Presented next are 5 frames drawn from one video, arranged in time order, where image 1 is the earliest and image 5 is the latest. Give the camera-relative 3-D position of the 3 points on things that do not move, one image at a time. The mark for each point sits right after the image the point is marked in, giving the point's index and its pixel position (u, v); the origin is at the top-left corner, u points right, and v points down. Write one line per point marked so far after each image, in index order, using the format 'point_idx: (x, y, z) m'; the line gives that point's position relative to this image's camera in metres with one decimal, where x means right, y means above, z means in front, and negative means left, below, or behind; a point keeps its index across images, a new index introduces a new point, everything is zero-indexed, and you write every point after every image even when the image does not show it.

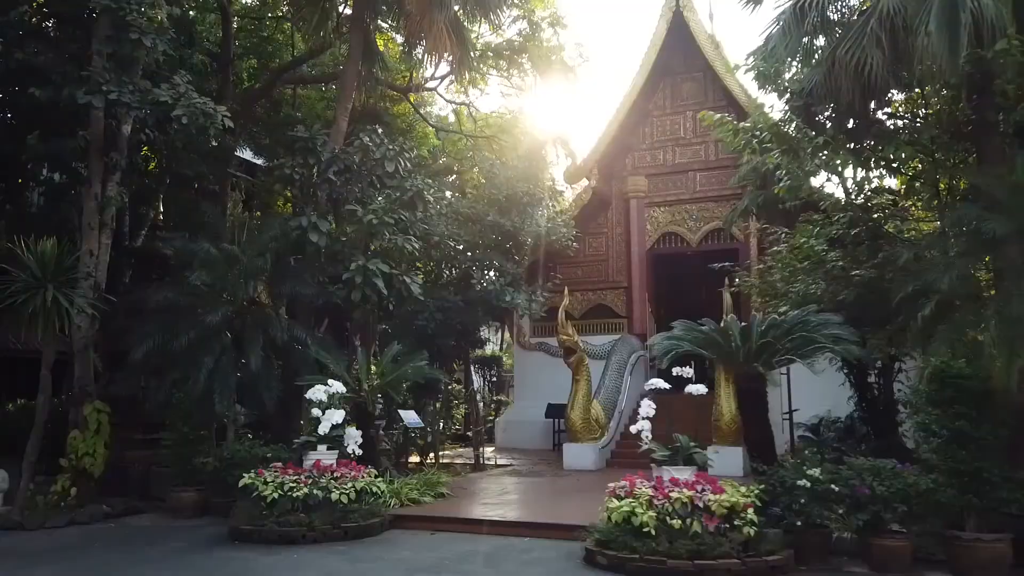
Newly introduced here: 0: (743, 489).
0: (+1.5, -1.3, +5.5) m
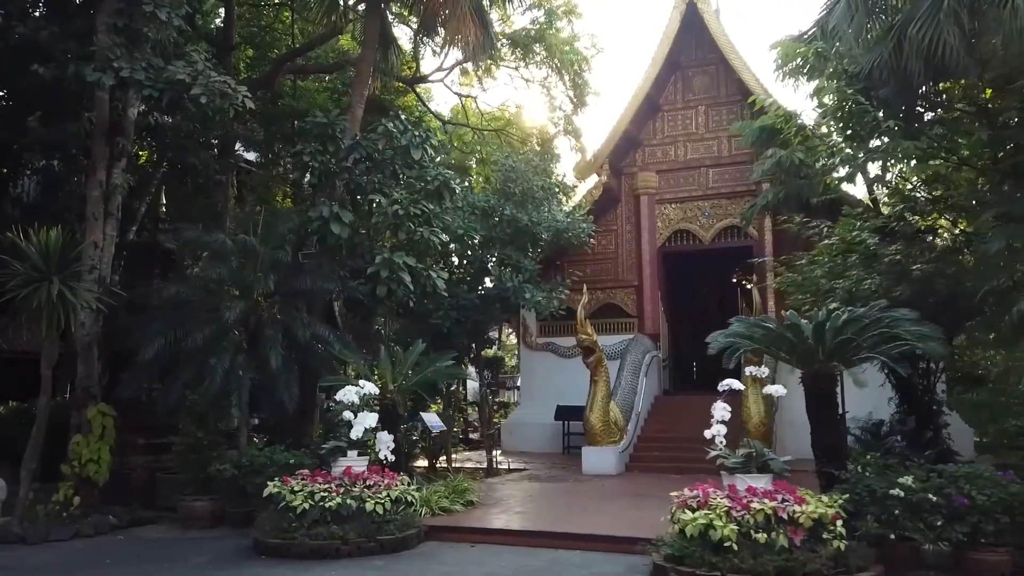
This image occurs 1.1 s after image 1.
0: (+1.9, -1.3, +5.1) m
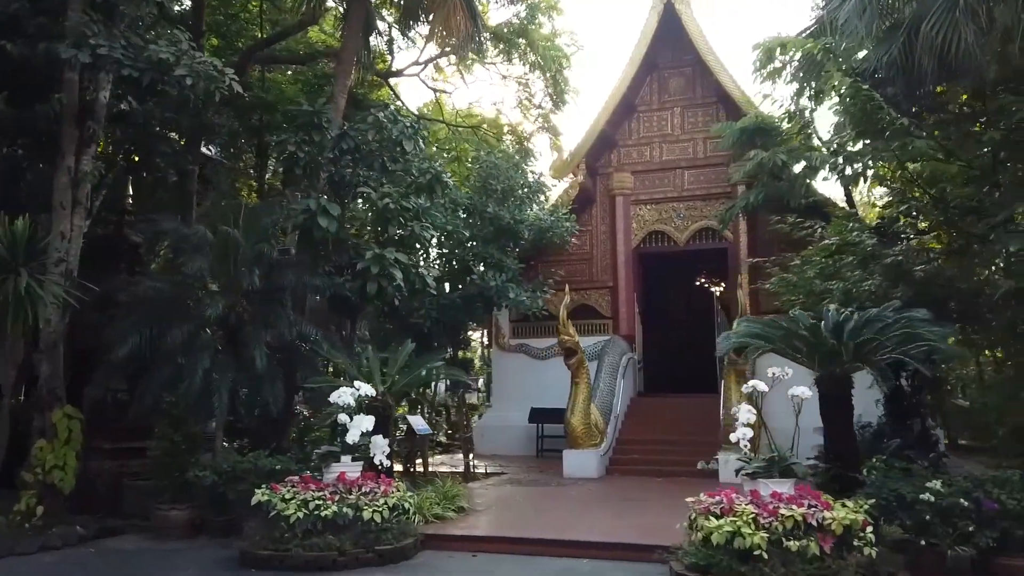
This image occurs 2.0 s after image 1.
0: (+2.0, -1.3, +4.9) m
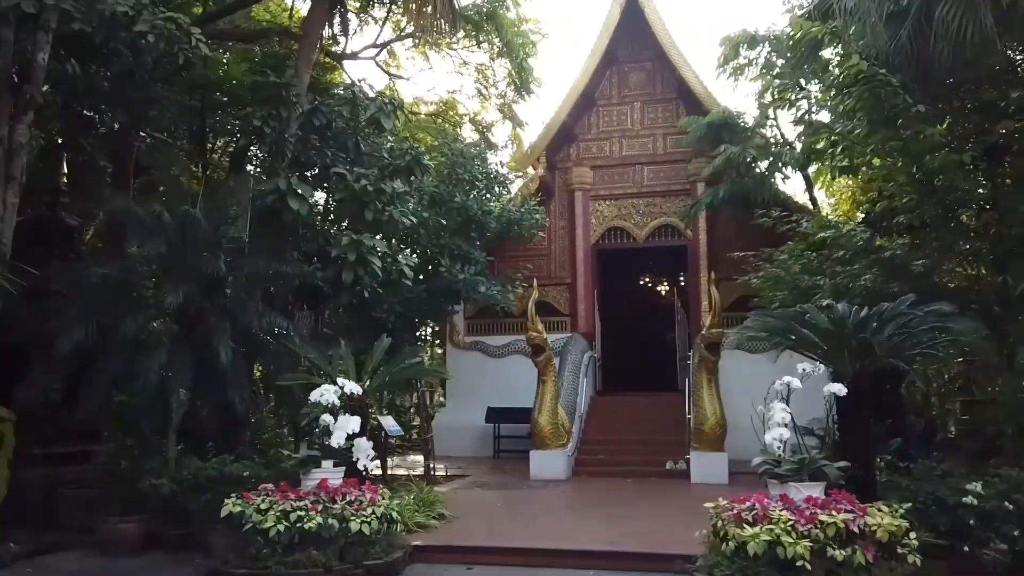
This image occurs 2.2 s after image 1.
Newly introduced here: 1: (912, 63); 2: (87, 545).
0: (+2.1, -1.2, +4.6) m
1: (+3.1, +1.8, +6.6) m
2: (-3.2, -1.9, +6.3) m
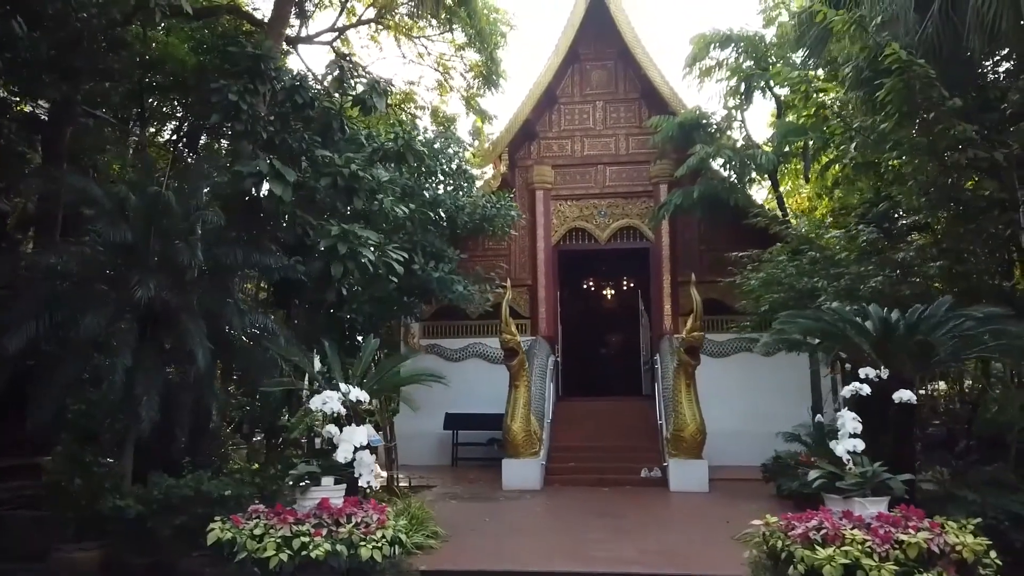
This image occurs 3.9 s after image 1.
0: (+2.3, -1.2, +4.3) m
1: (+3.1, +1.7, +6.4) m
2: (-3.1, -1.9, +5.5) m
